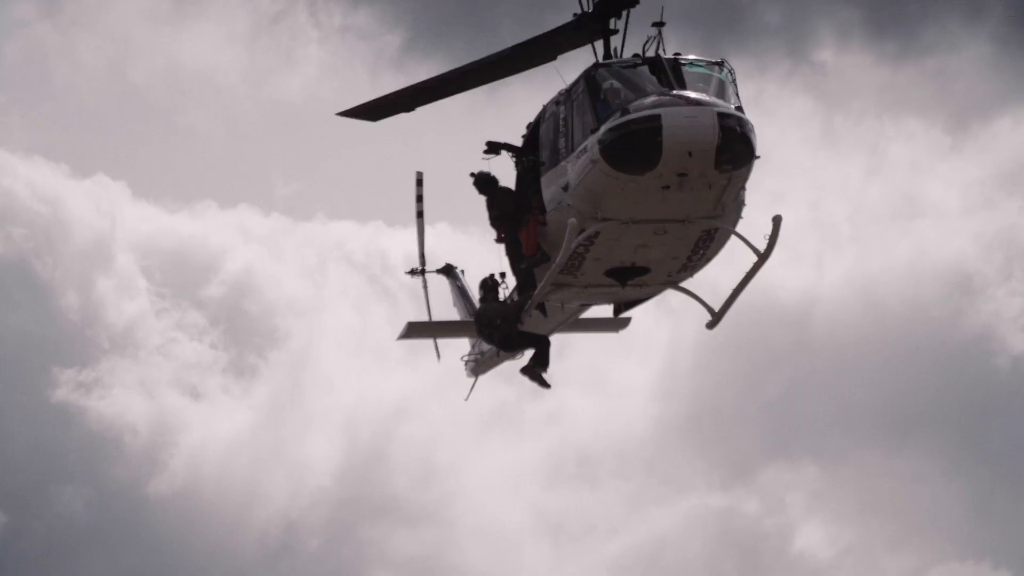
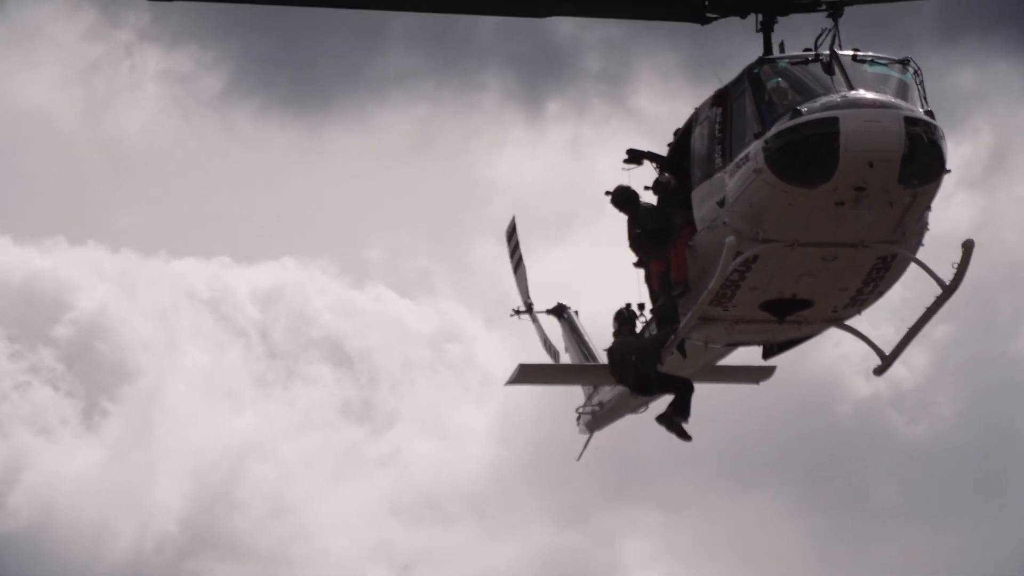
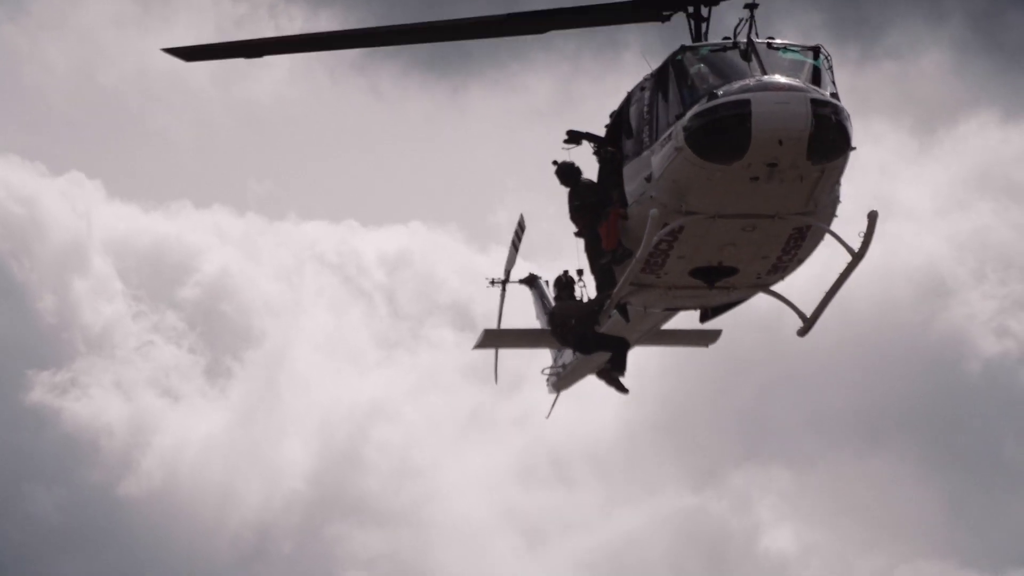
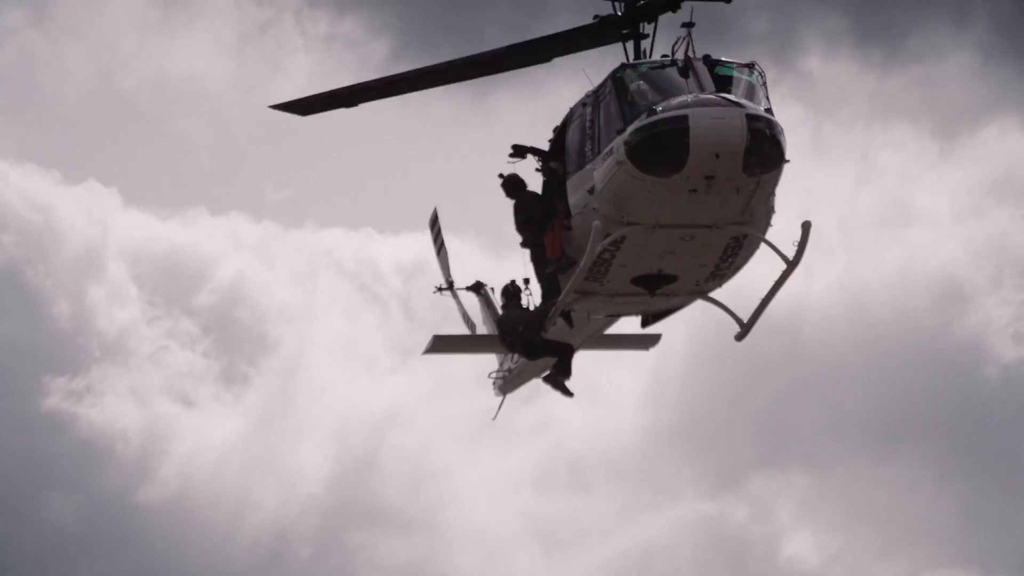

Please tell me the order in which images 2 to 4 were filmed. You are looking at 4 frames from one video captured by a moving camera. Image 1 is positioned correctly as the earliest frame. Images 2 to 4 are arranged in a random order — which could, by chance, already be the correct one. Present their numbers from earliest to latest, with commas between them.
4, 3, 2
